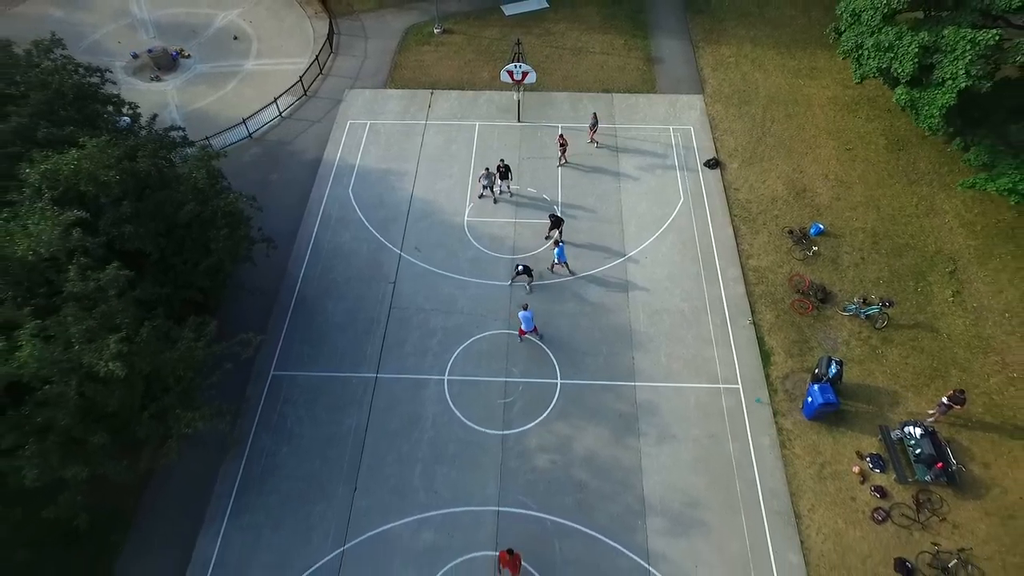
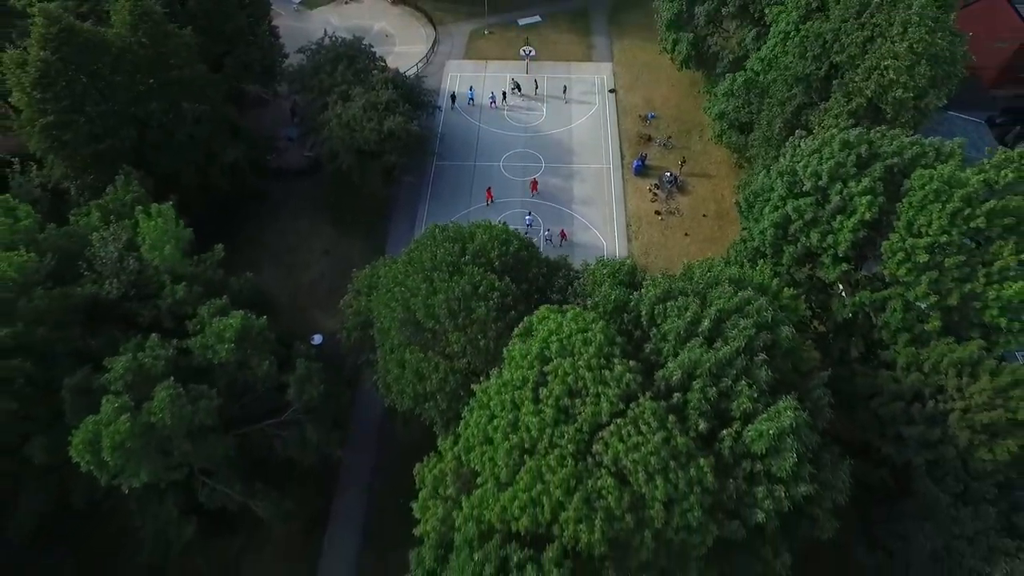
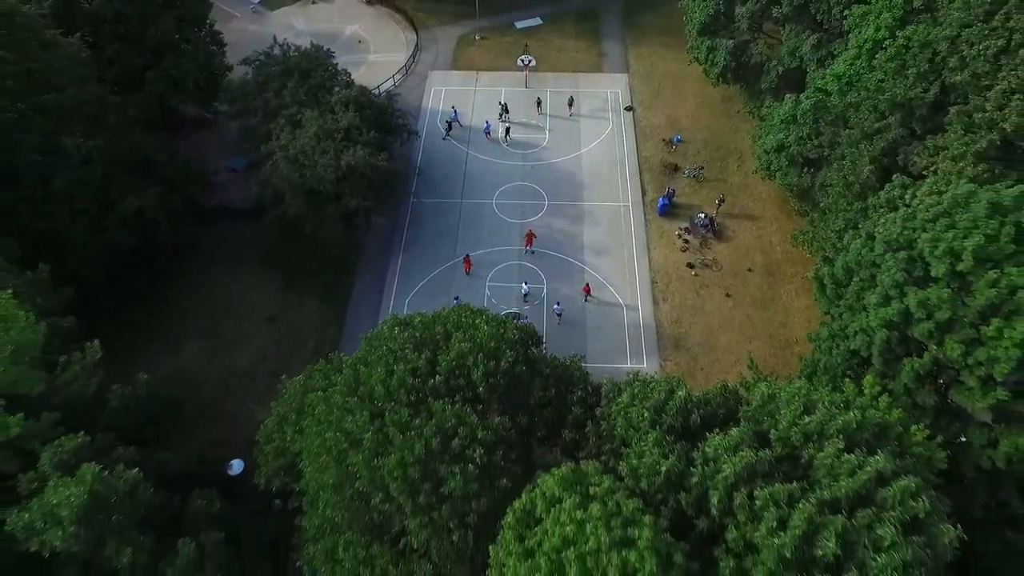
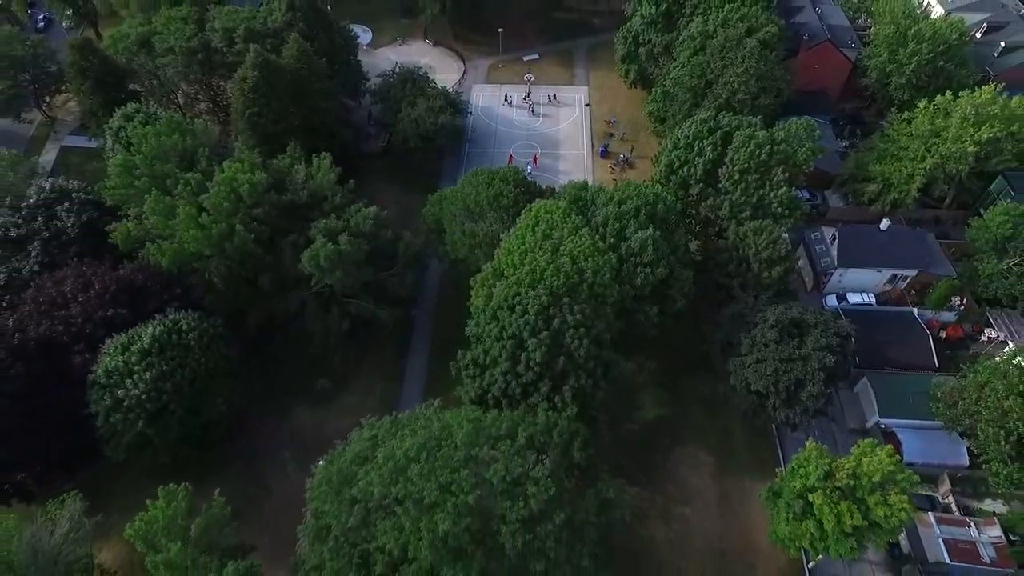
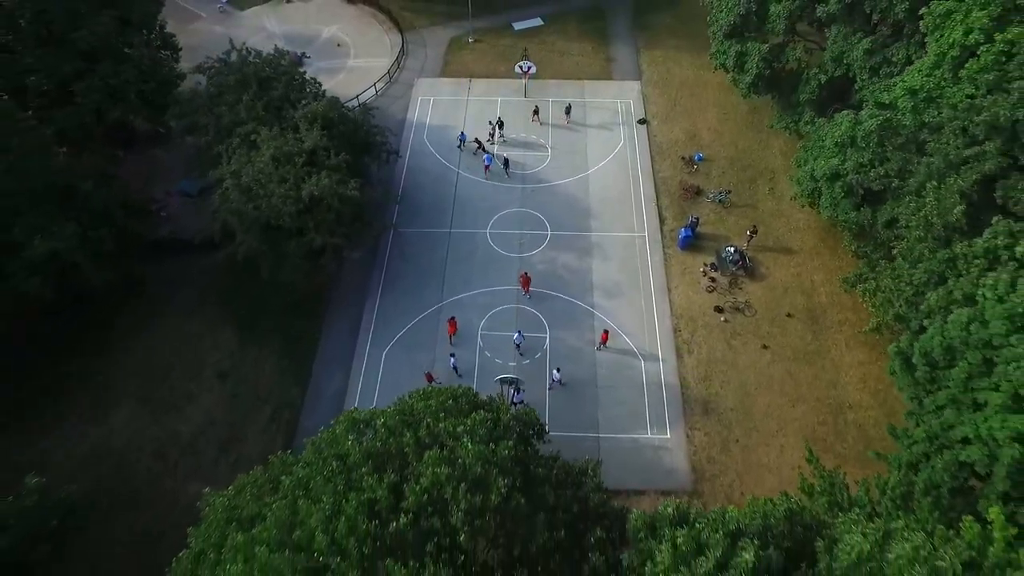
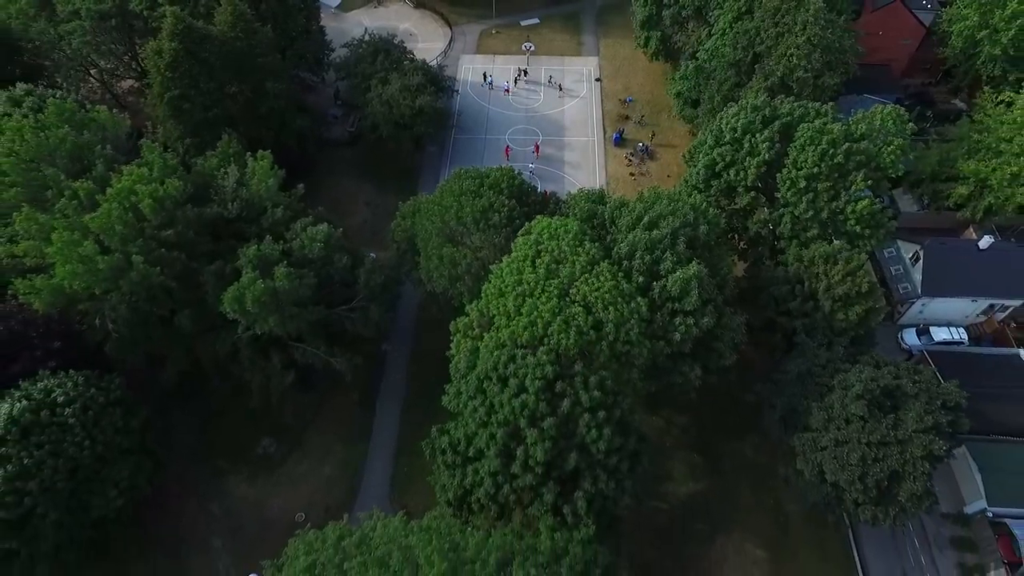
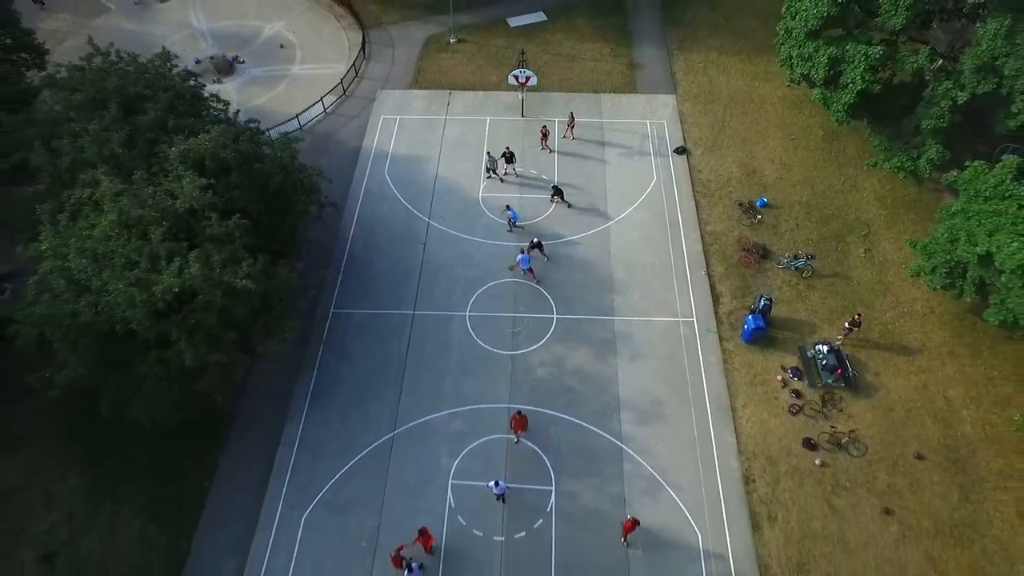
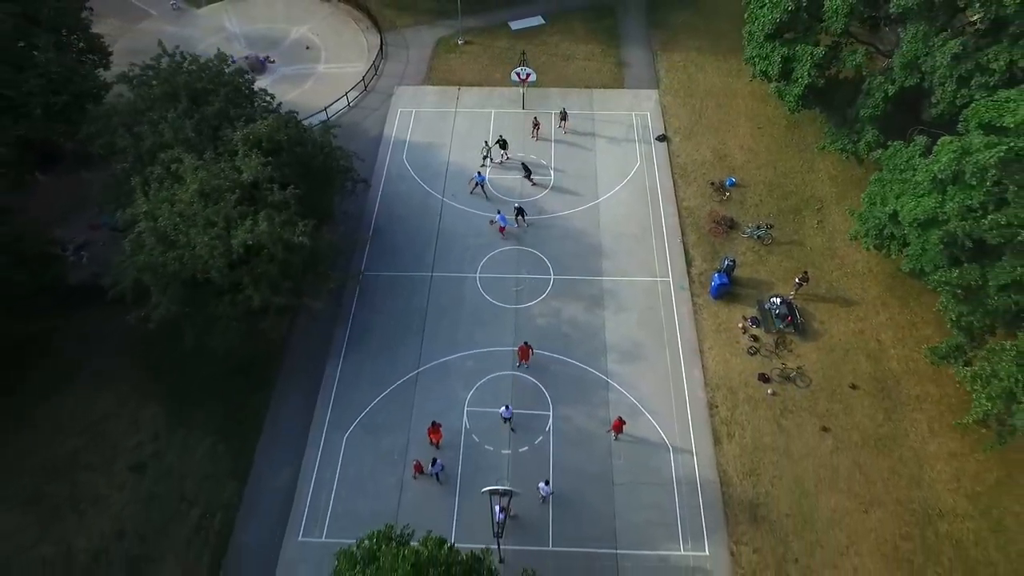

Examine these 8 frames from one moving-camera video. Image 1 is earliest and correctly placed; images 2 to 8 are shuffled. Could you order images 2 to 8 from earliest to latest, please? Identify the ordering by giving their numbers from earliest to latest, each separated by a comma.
7, 8, 5, 3, 2, 6, 4
